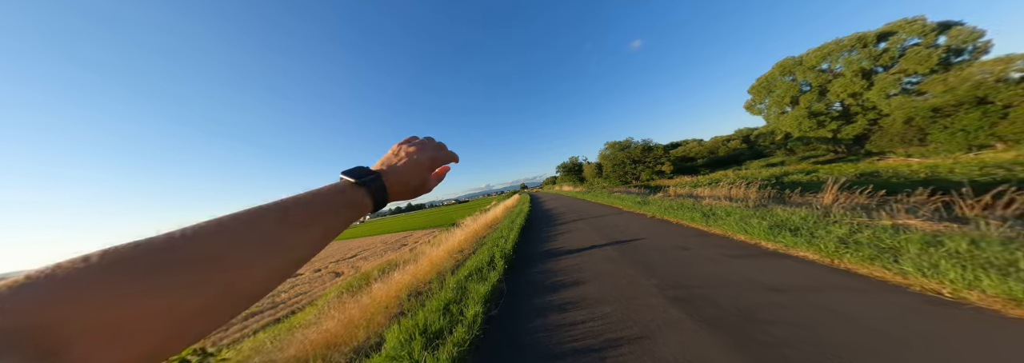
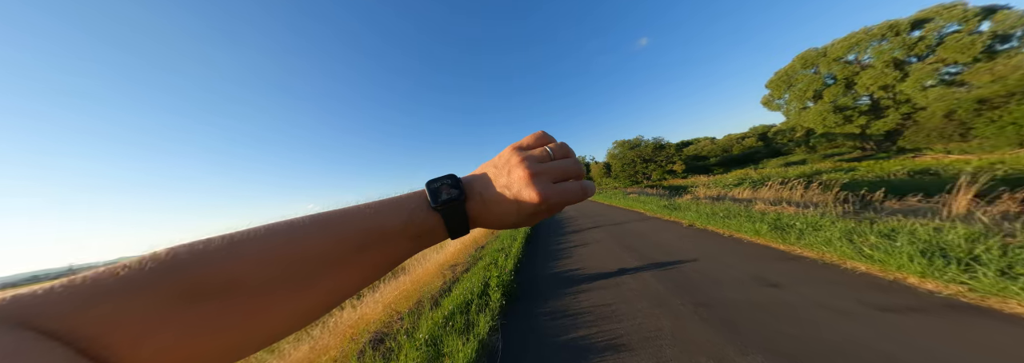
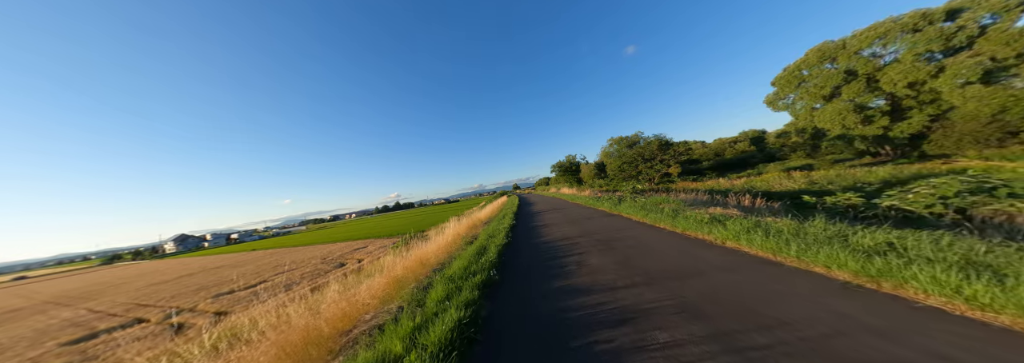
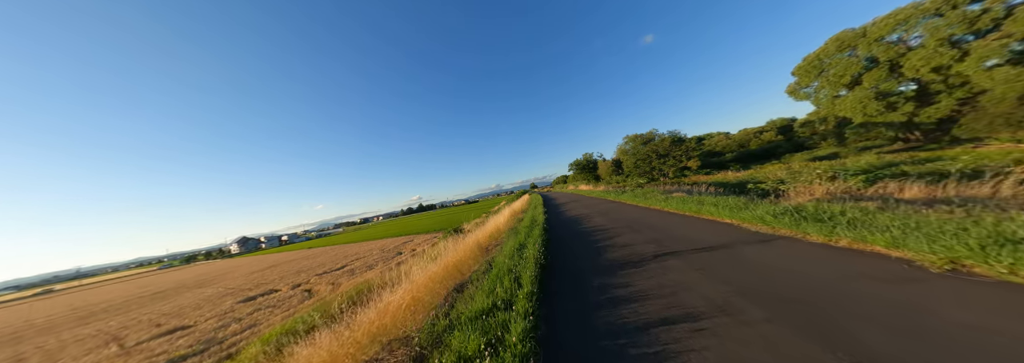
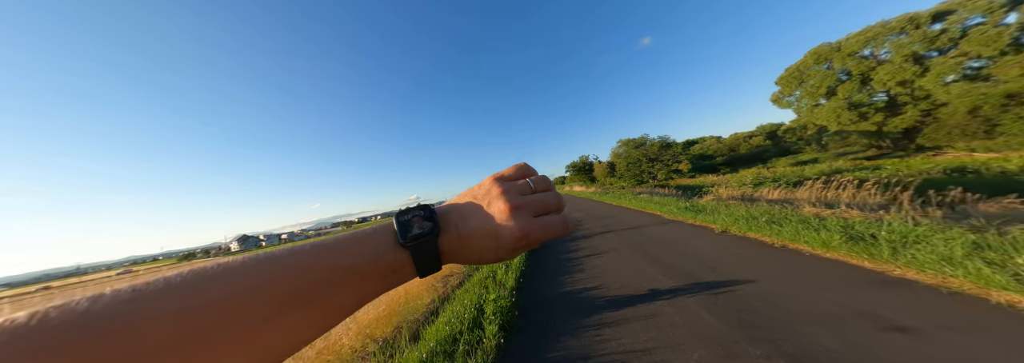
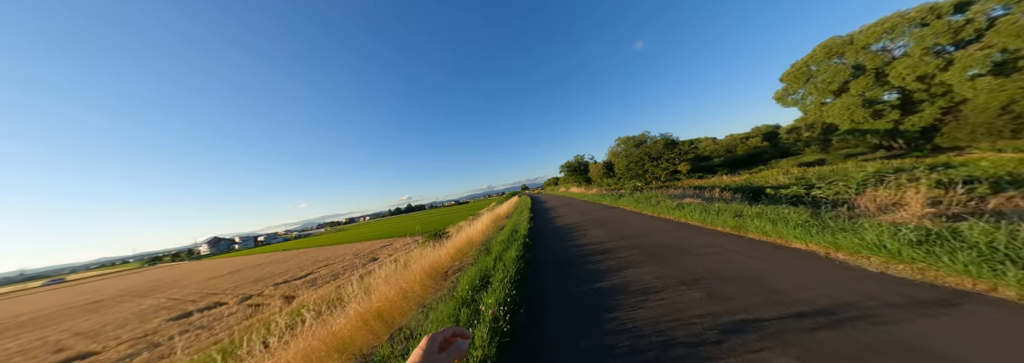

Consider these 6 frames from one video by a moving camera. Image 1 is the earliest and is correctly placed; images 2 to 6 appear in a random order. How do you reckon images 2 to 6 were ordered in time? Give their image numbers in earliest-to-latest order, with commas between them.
2, 5, 4, 6, 3
